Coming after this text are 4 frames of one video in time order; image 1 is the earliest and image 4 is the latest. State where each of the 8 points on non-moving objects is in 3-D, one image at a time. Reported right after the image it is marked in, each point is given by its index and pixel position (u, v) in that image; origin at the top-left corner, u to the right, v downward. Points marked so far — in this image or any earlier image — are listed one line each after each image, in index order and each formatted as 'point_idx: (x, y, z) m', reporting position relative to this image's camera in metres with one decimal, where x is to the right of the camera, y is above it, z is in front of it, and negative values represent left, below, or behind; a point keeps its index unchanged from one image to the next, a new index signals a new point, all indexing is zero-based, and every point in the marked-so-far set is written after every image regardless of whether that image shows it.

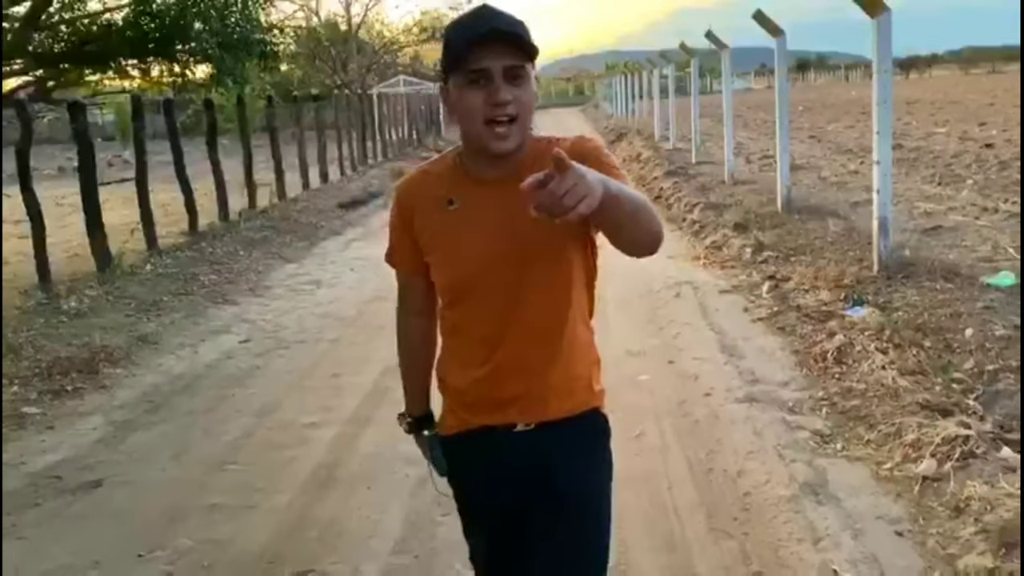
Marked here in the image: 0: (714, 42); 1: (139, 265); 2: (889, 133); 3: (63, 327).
0: (+4.1, +5.0, +19.6) m
1: (-4.6, +0.3, +11.8) m
2: (+3.4, +1.4, +8.7) m
3: (-4.0, -0.3, +8.8) m
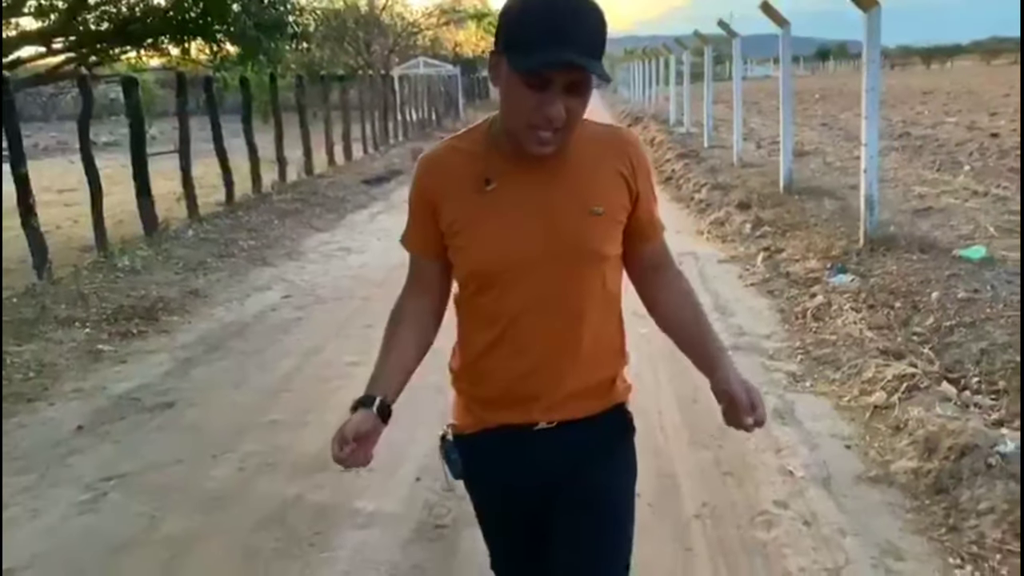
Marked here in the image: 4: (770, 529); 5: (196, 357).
0: (+4.5, +5.4, +20.3) m
1: (-4.4, +0.8, +12.7) m
2: (+3.6, +1.7, +9.5) m
3: (-3.9, +0.1, +9.7) m
4: (+1.1, -1.1, +4.2) m
5: (-2.4, -0.5, +7.5) m
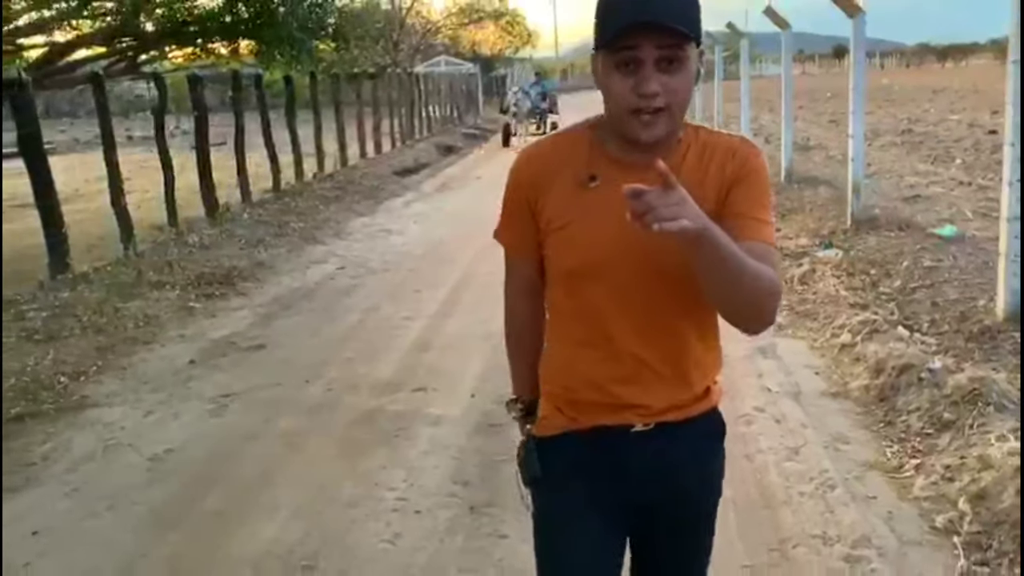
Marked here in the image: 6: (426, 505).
0: (+5.0, +5.7, +21.5) m
1: (-4.0, +1.1, +14.0) m
2: (+3.9, +2.0, +10.8) m
3: (-3.6, +0.4, +11.1) m
4: (+1.4, -0.8, +5.5) m
5: (-2.2, -0.2, +8.8) m
6: (-0.4, -1.1, +4.7) m
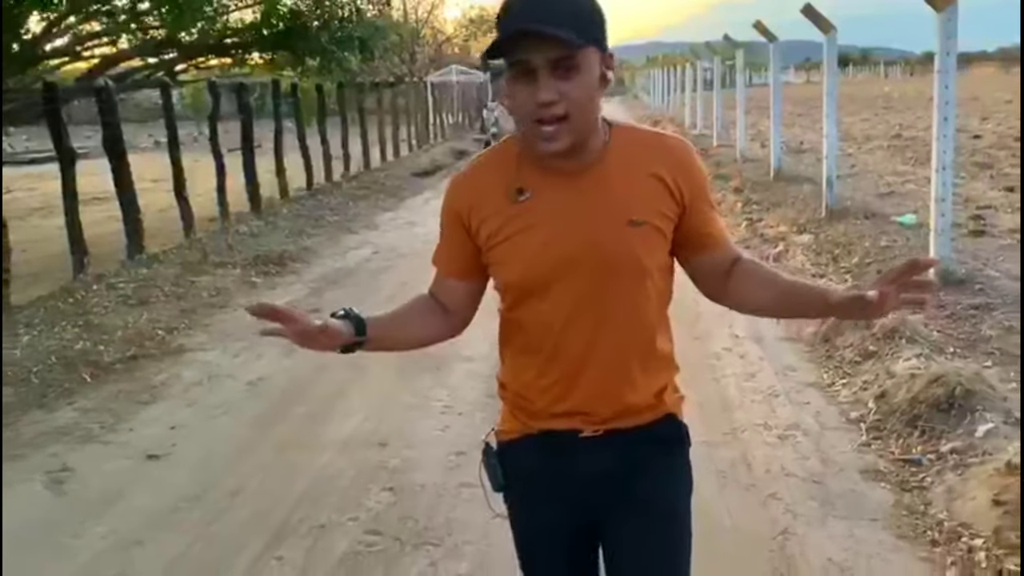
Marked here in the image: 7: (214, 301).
0: (+5.3, +5.9, +23.0) m
1: (-3.8, +1.3, +15.6) m
2: (+4.1, +2.2, +12.2) m
3: (-3.4, +0.6, +12.6) m
4: (+1.5, -0.5, +7.0) m
5: (-2.0, 0.0, +10.3) m
6: (-0.3, -0.8, +6.2) m
7: (-2.9, -0.1, +9.4) m
